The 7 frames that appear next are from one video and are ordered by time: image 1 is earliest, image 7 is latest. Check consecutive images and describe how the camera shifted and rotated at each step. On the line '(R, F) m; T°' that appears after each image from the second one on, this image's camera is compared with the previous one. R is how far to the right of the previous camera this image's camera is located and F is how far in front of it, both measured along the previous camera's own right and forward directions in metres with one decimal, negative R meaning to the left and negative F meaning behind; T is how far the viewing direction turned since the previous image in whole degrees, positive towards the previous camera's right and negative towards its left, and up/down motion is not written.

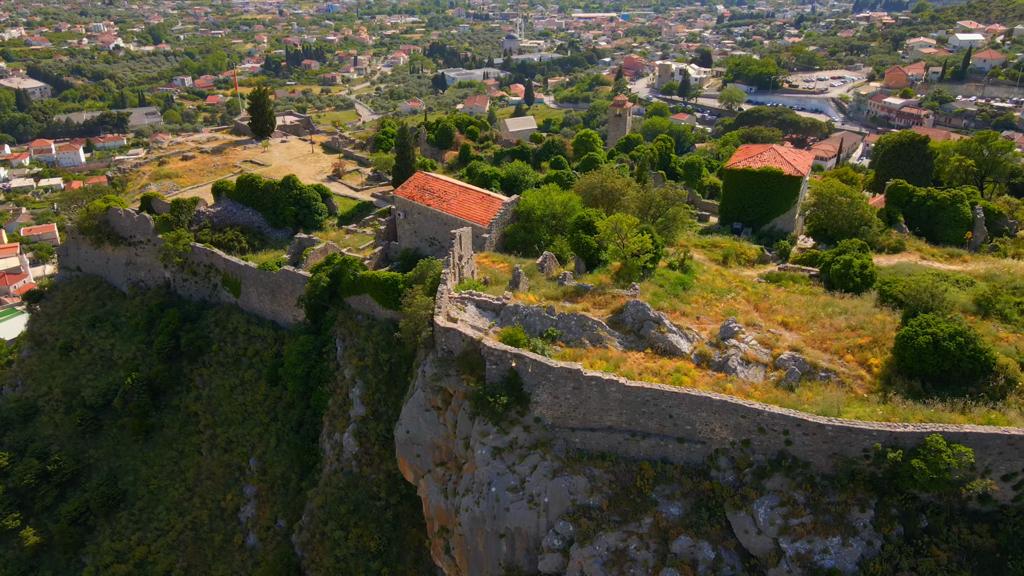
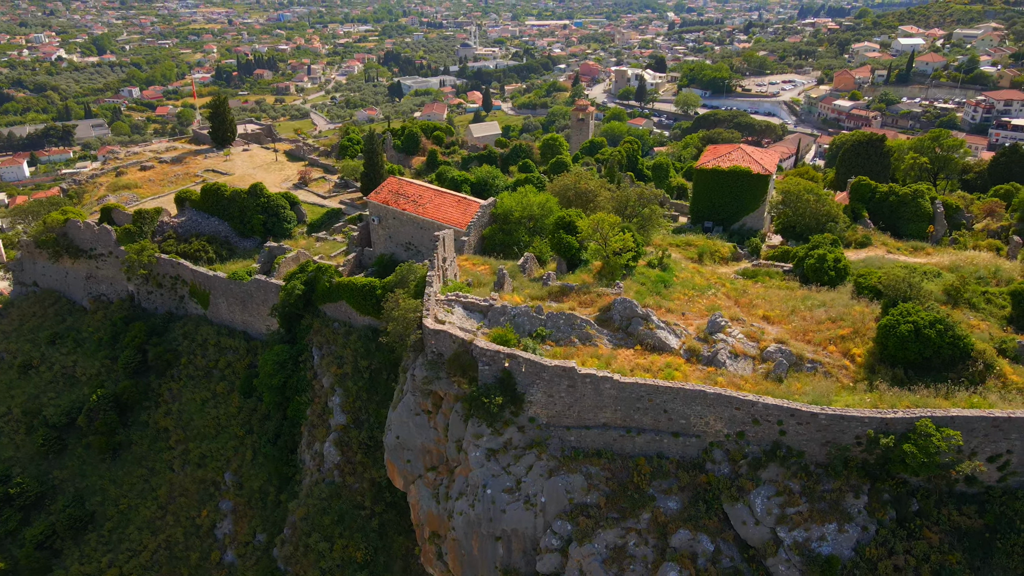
(-0.4, +0.1) m; +3°
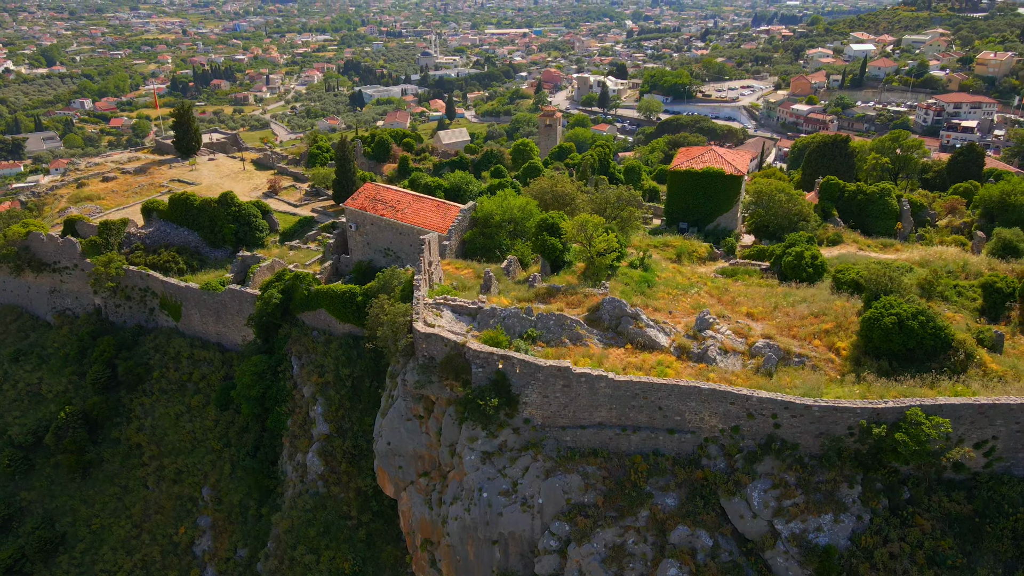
(-0.3, +0.1) m; +2°
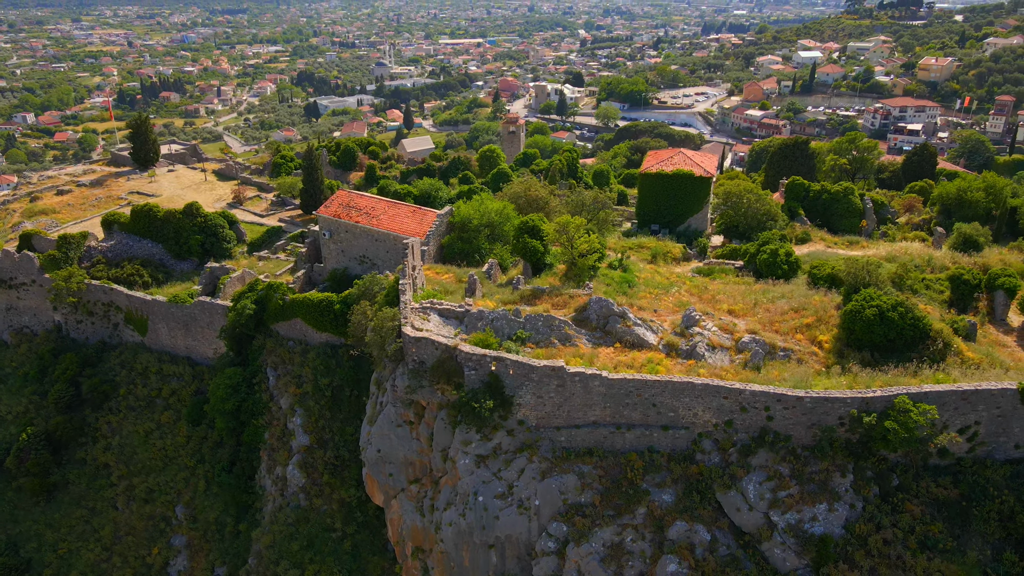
(-0.4, +0.1) m; +3°
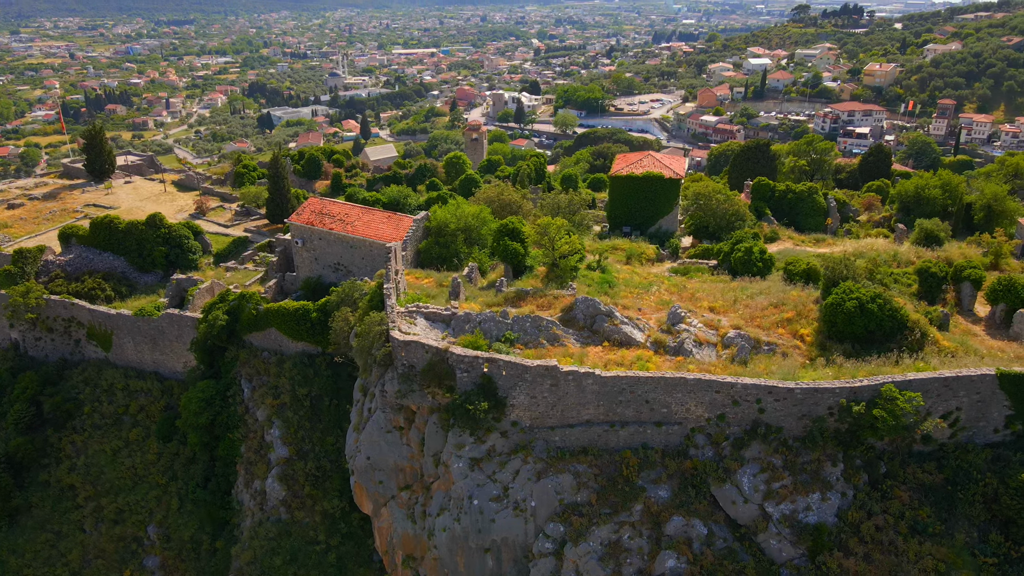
(-0.4, +0.1) m; +3°
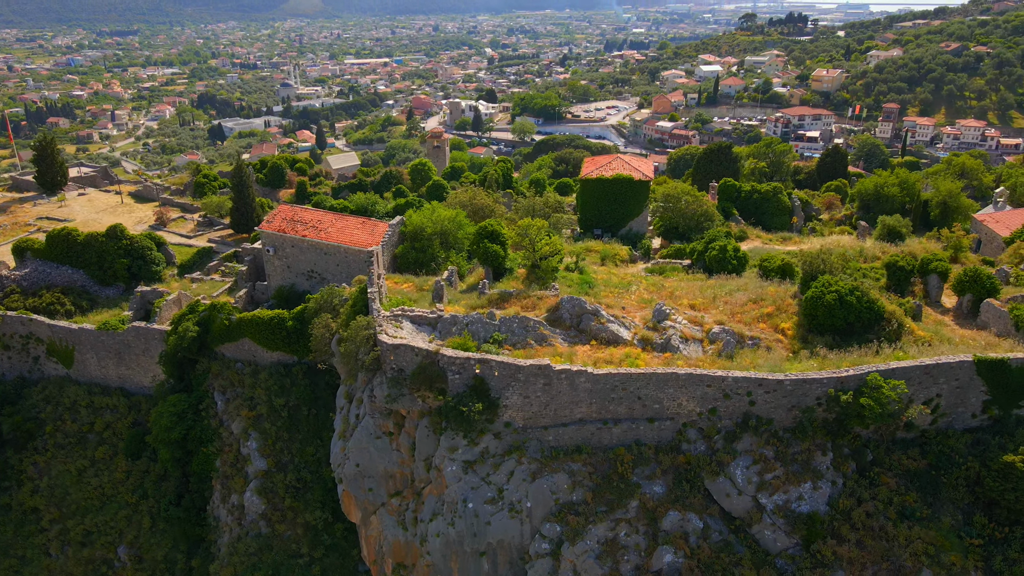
(-0.4, +0.1) m; +3°
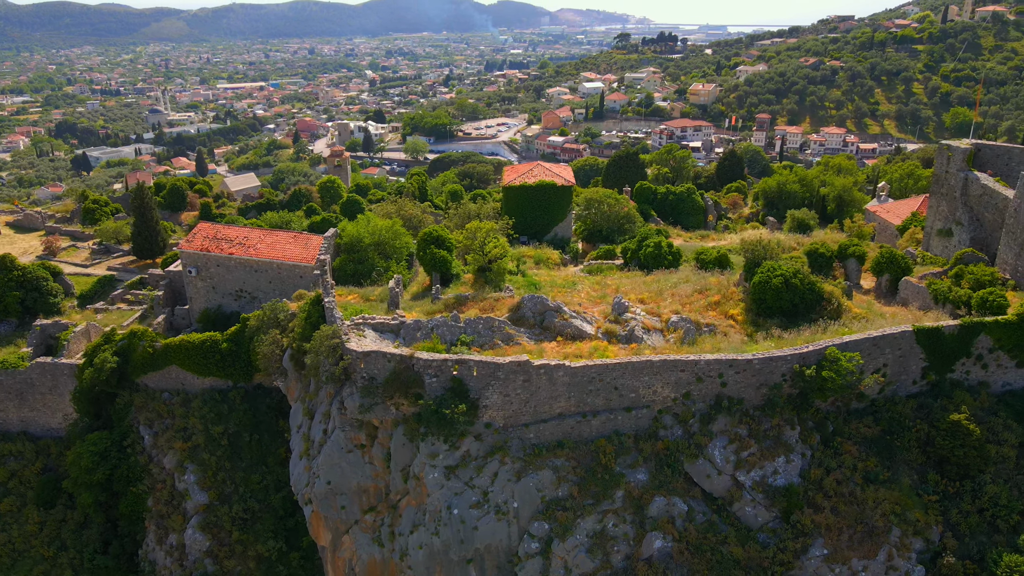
(-0.9, +0.2) m; +7°
